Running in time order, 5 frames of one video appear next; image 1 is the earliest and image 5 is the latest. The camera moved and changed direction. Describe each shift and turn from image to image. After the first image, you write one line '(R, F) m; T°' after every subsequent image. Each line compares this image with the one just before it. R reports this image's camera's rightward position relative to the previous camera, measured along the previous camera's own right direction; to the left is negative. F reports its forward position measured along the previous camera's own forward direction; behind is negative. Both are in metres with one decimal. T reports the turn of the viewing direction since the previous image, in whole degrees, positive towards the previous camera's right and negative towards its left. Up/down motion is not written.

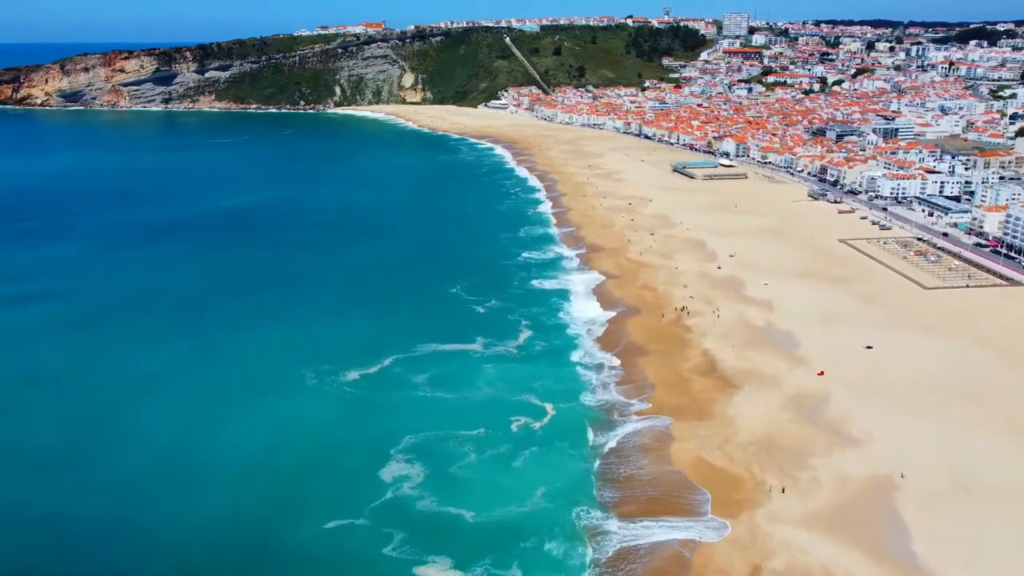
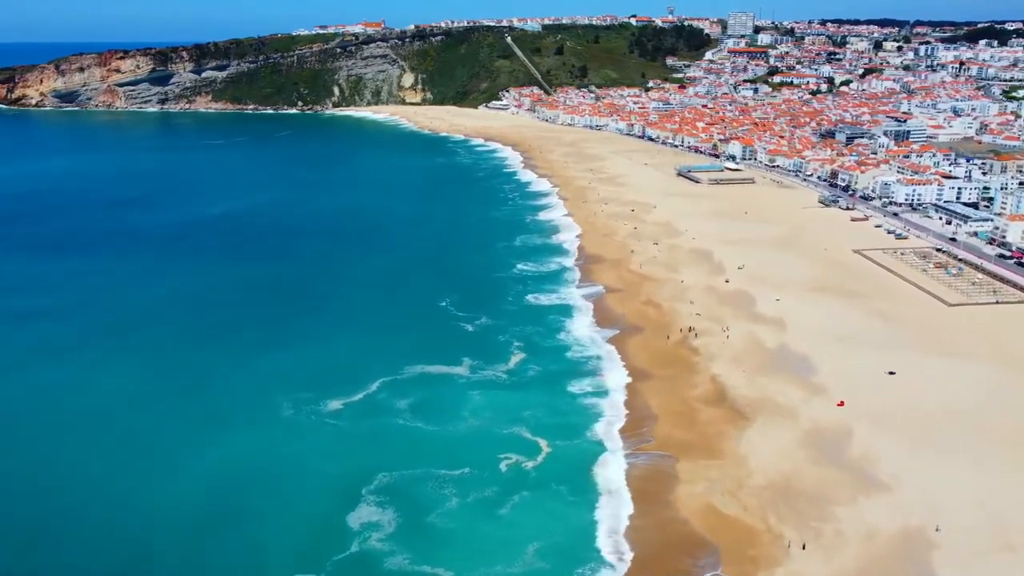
(+0.4, +2.5) m; 0°
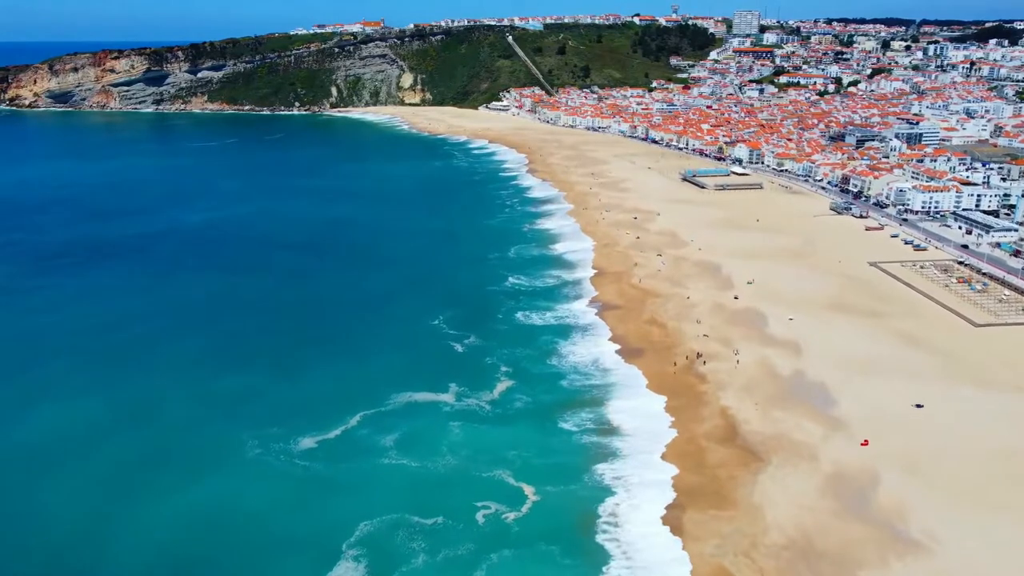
(+0.5, +2.7) m; 0°
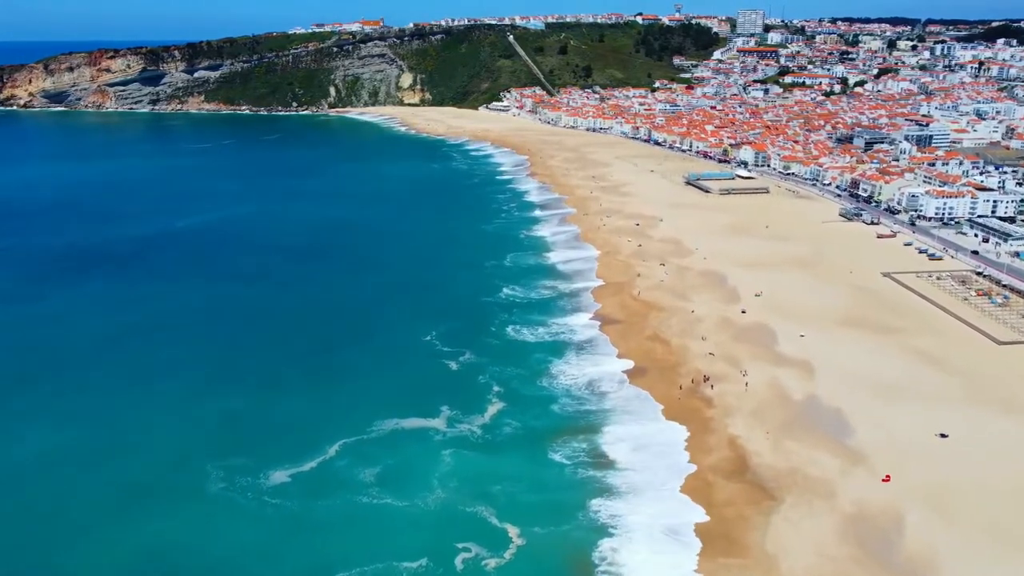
(+0.4, +2.1) m; 0°
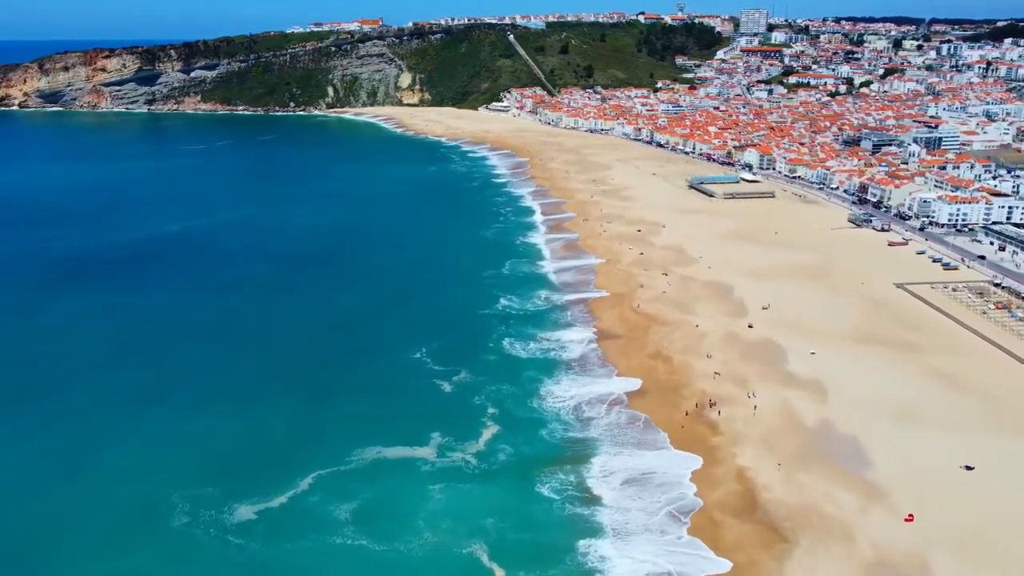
(+0.3, +1.9) m; 0°
